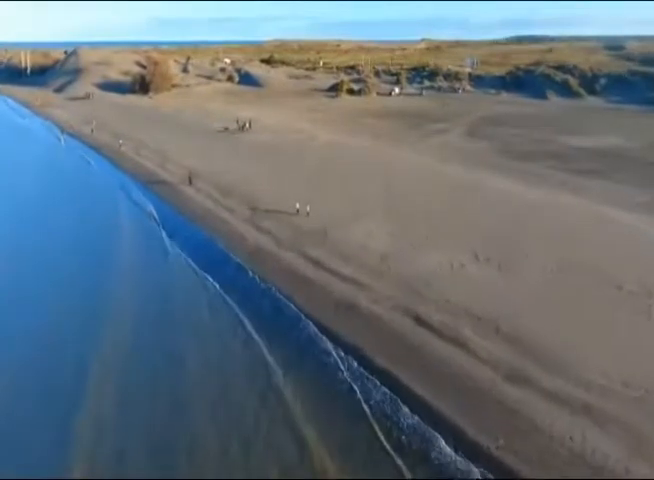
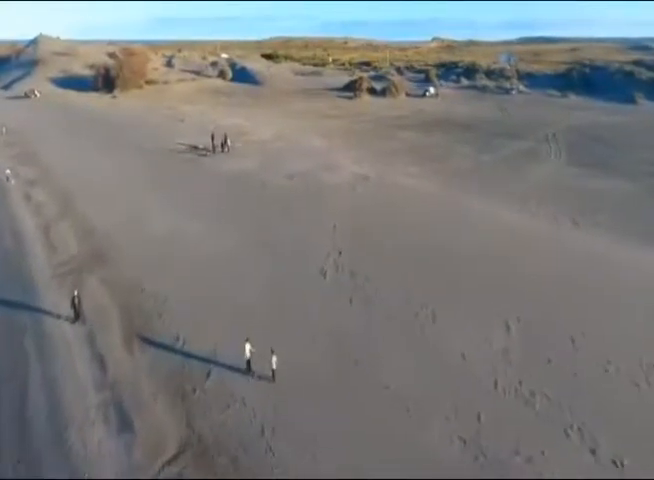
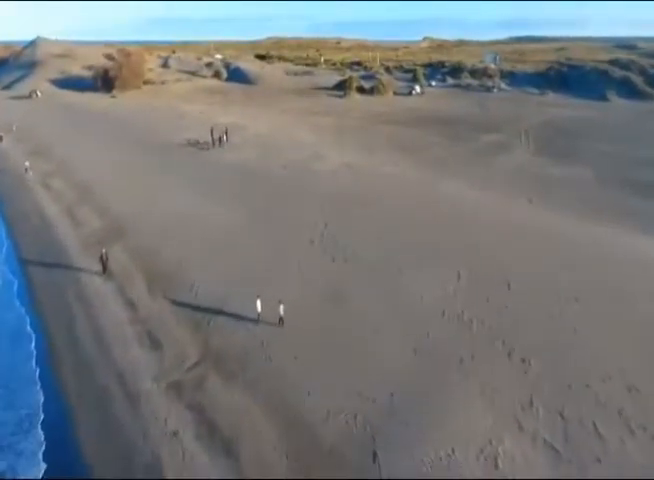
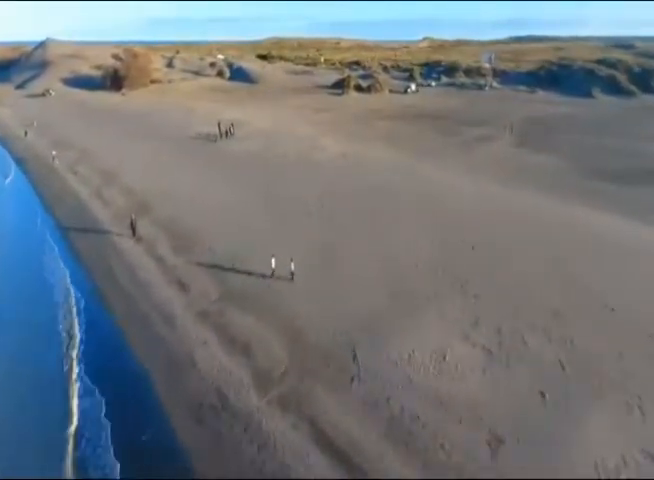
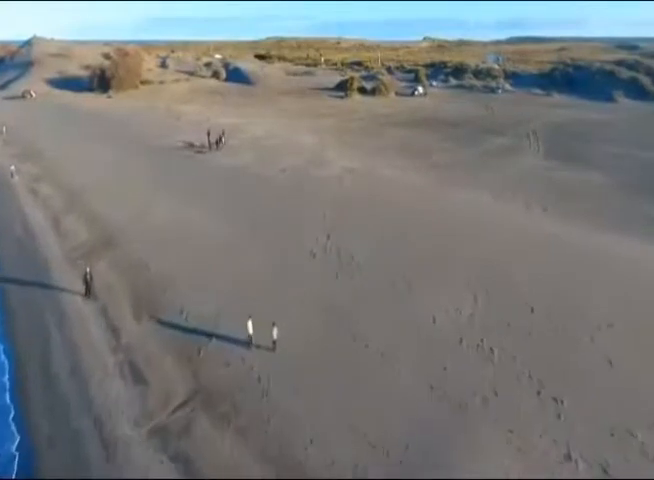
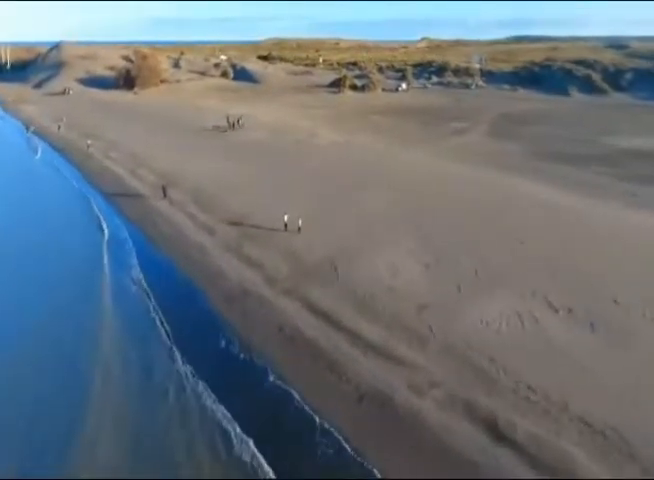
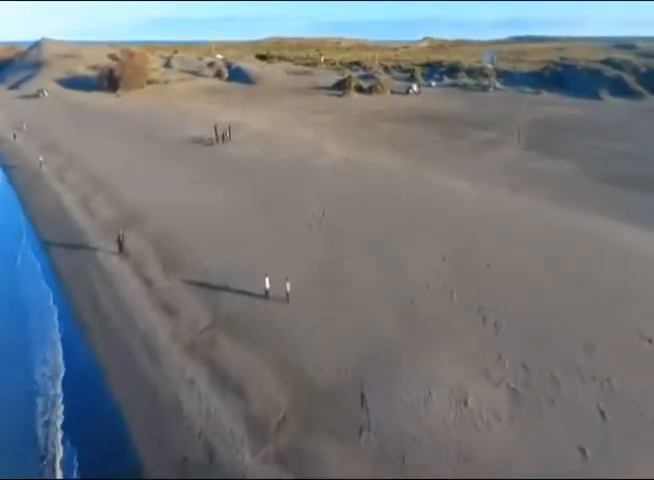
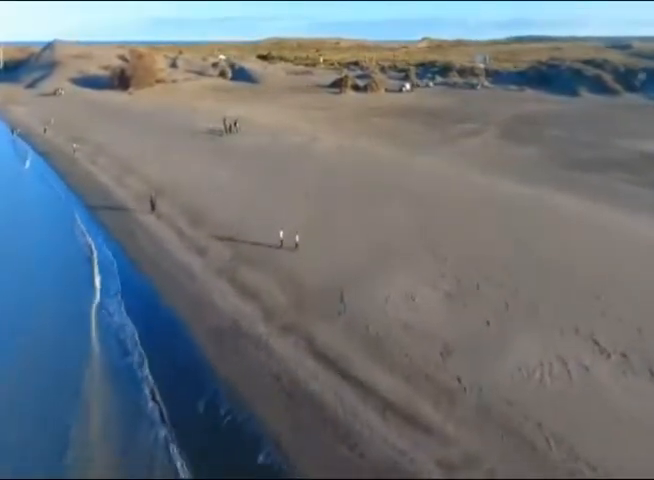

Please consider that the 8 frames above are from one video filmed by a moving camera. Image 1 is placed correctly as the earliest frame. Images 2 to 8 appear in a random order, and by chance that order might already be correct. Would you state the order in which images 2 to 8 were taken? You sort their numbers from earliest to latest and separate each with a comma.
6, 8, 4, 7, 3, 5, 2
